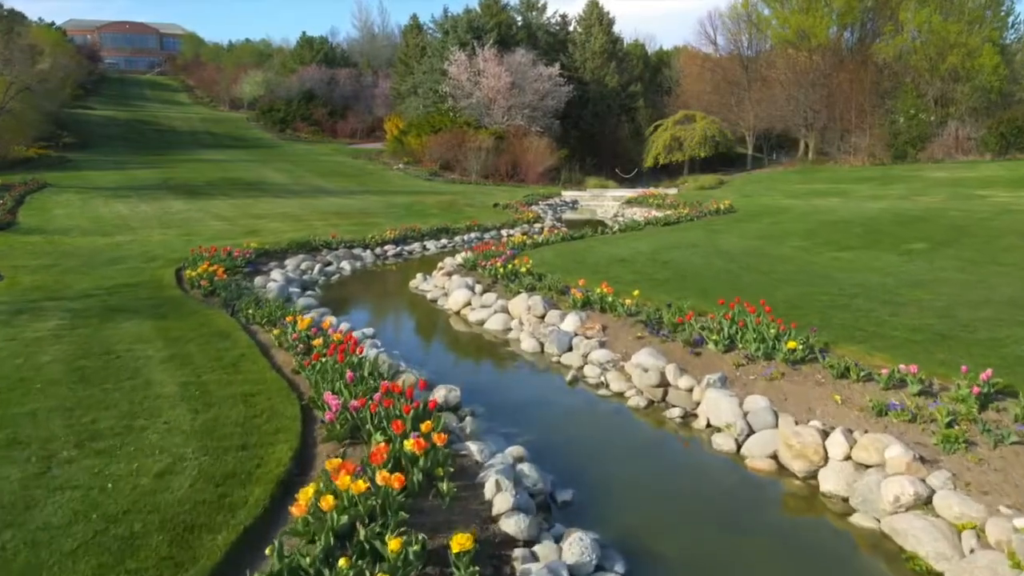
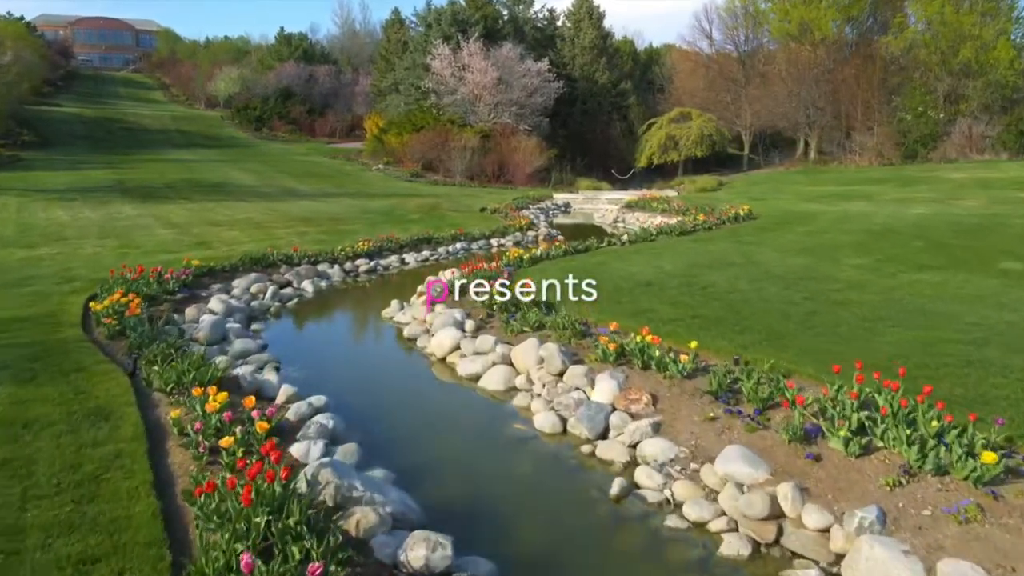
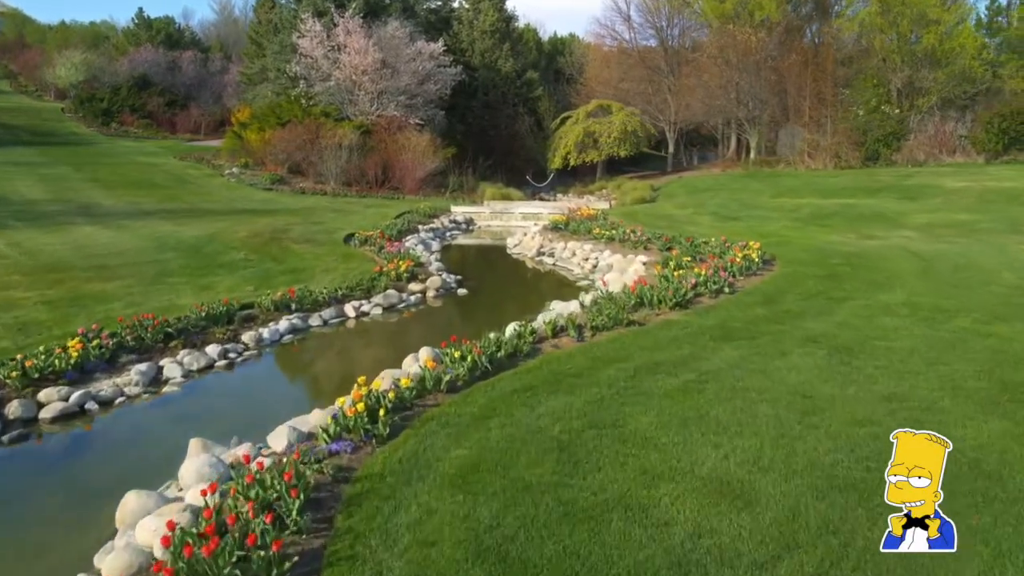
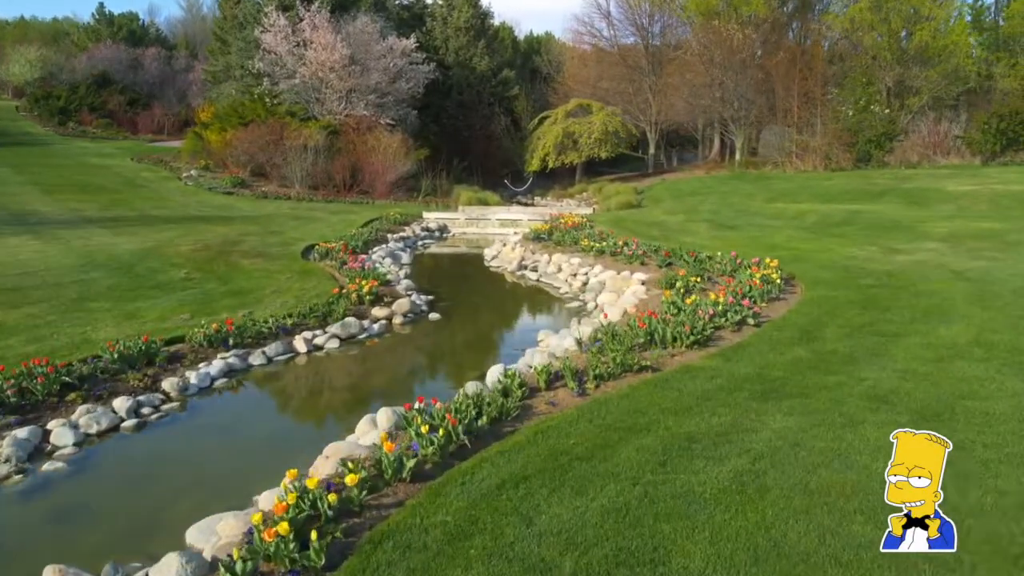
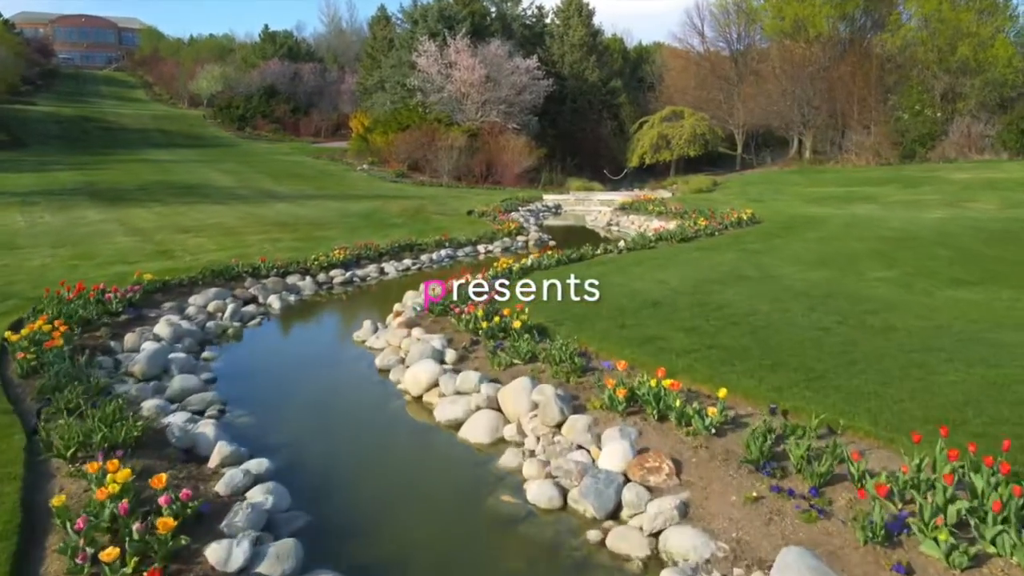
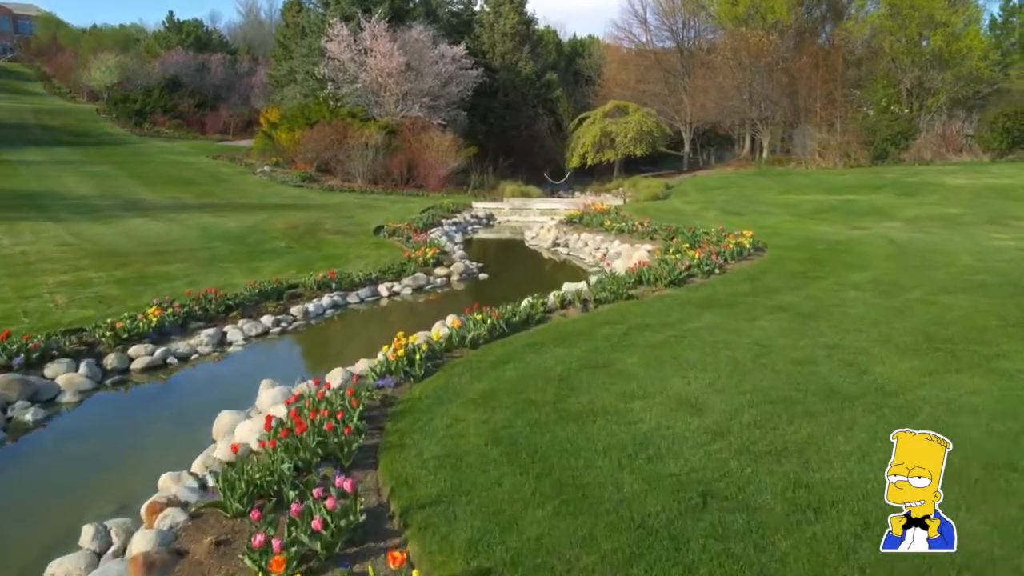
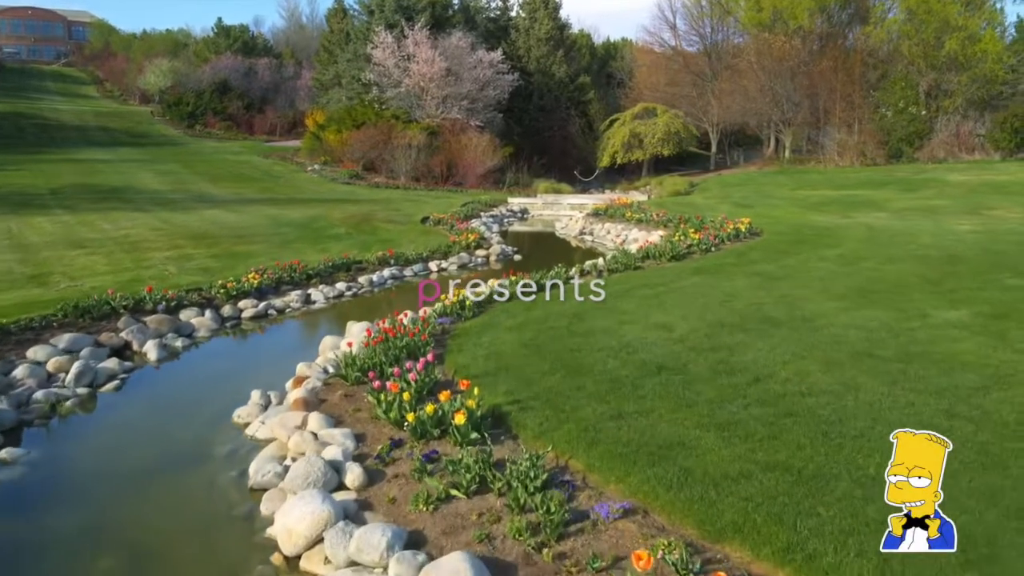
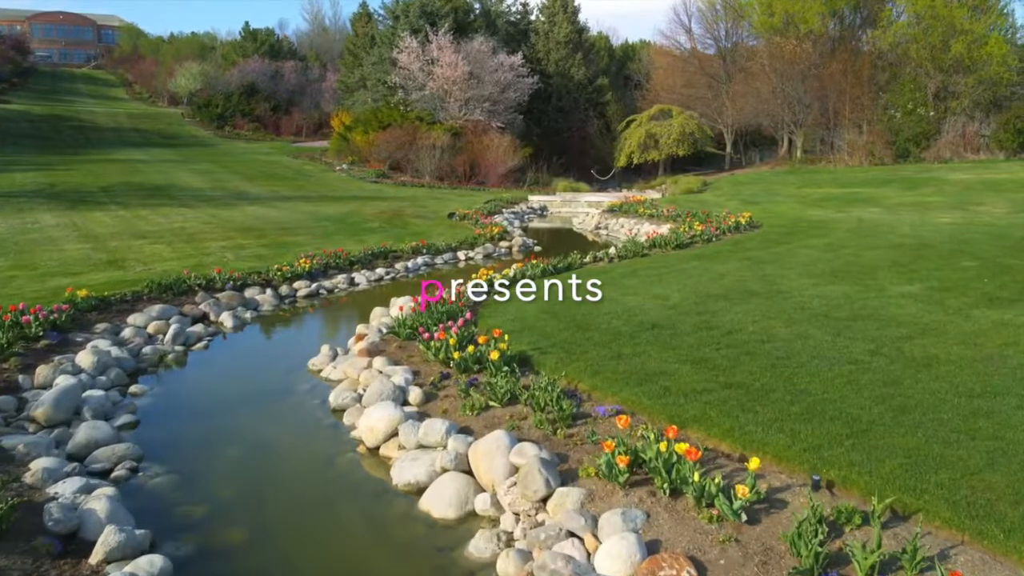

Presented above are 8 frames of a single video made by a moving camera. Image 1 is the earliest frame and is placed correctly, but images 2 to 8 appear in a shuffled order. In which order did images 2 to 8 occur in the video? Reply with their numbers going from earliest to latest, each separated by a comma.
2, 5, 8, 7, 6, 3, 4
